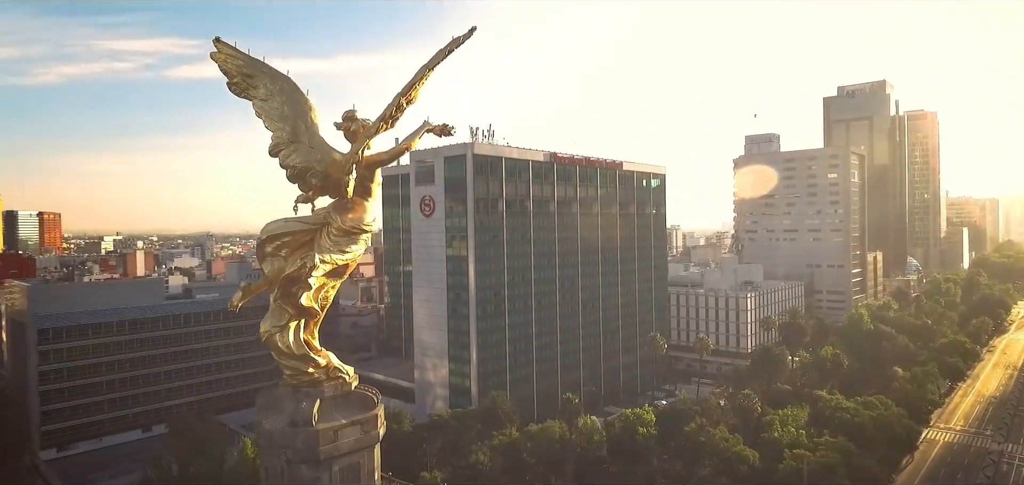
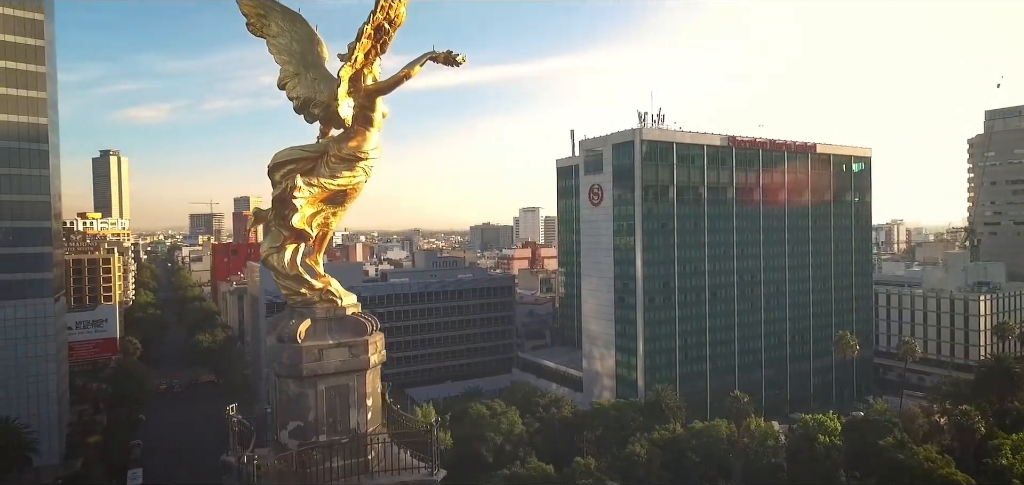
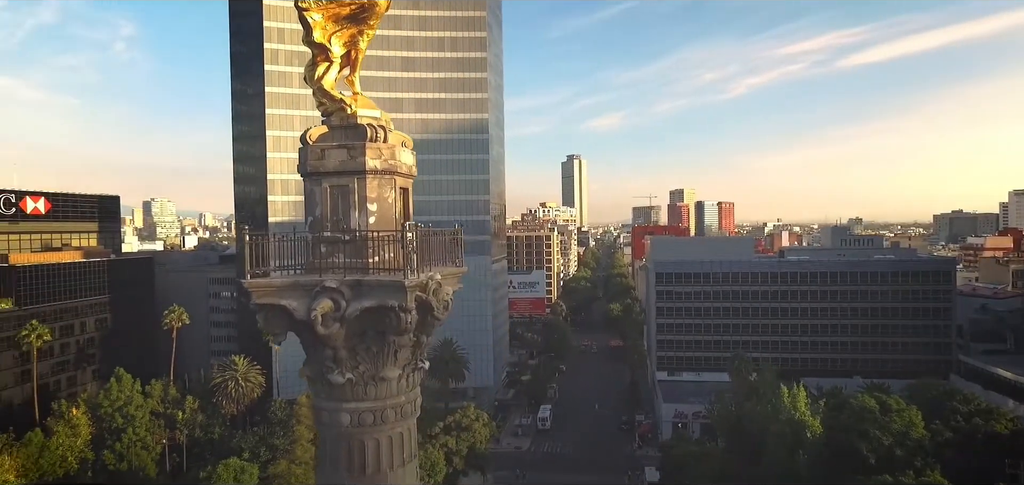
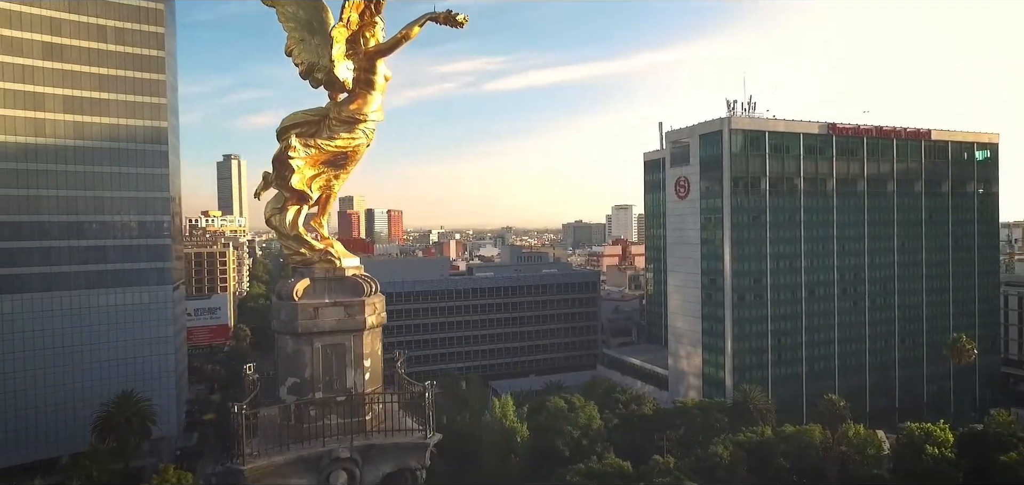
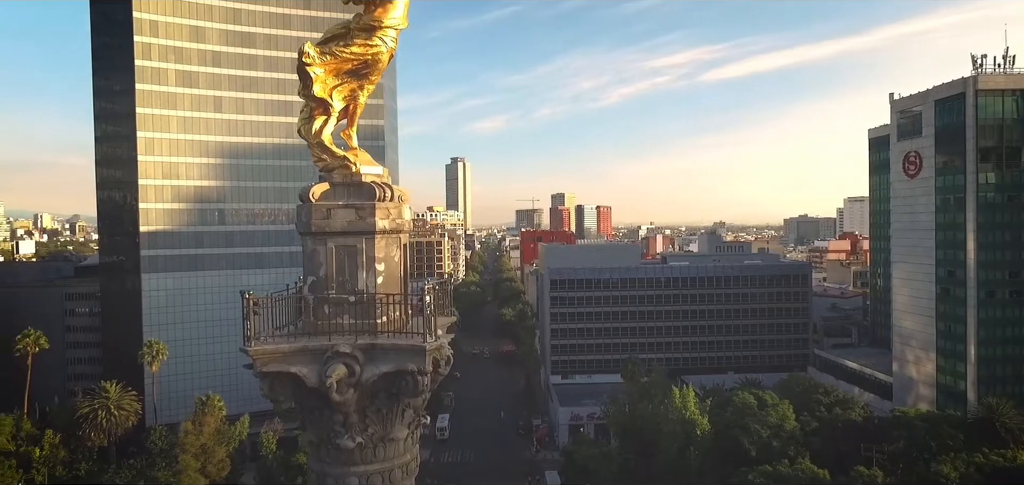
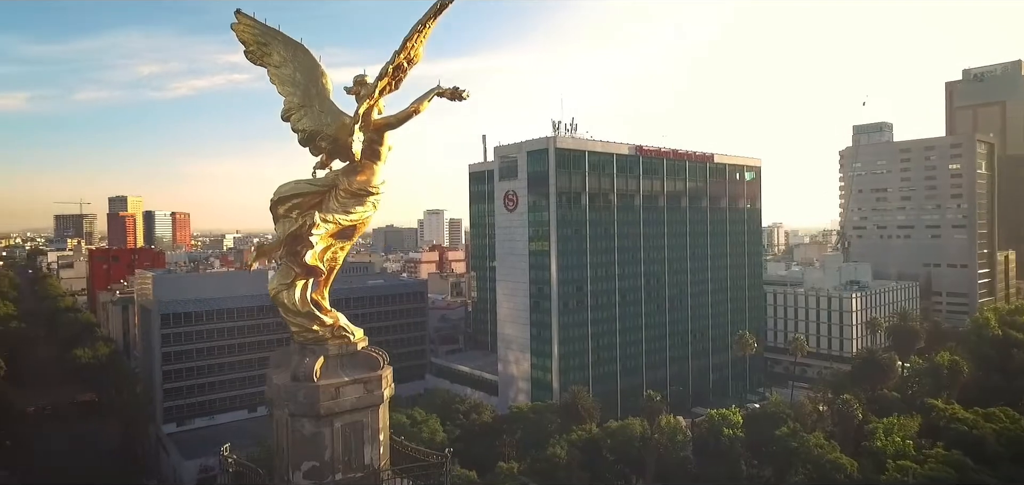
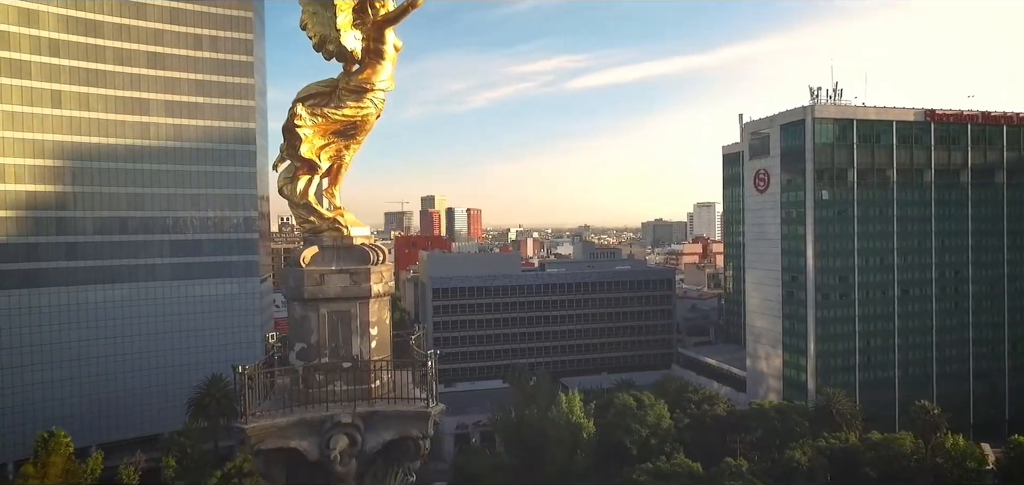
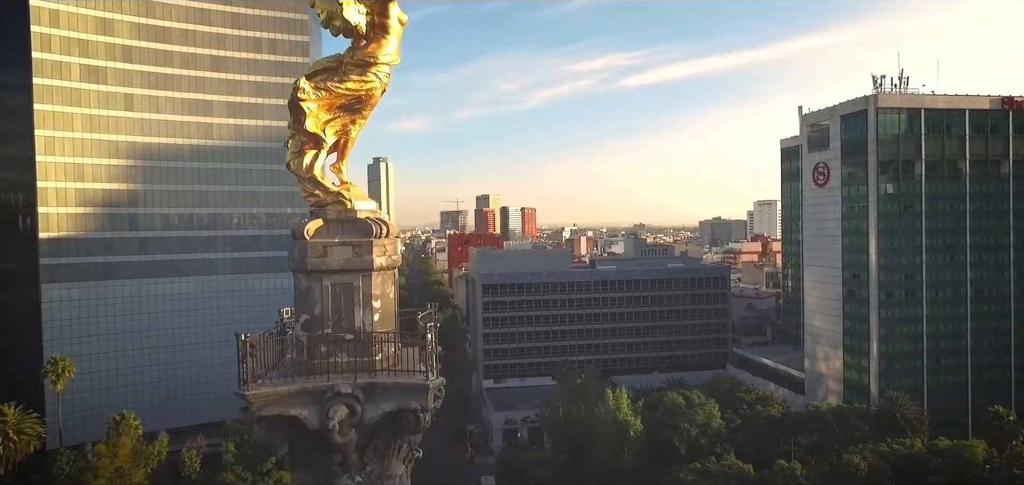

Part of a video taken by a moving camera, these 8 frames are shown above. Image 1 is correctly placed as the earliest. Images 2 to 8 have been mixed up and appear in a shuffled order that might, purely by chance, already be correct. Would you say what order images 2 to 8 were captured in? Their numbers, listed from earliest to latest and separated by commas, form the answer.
6, 2, 4, 7, 8, 5, 3
